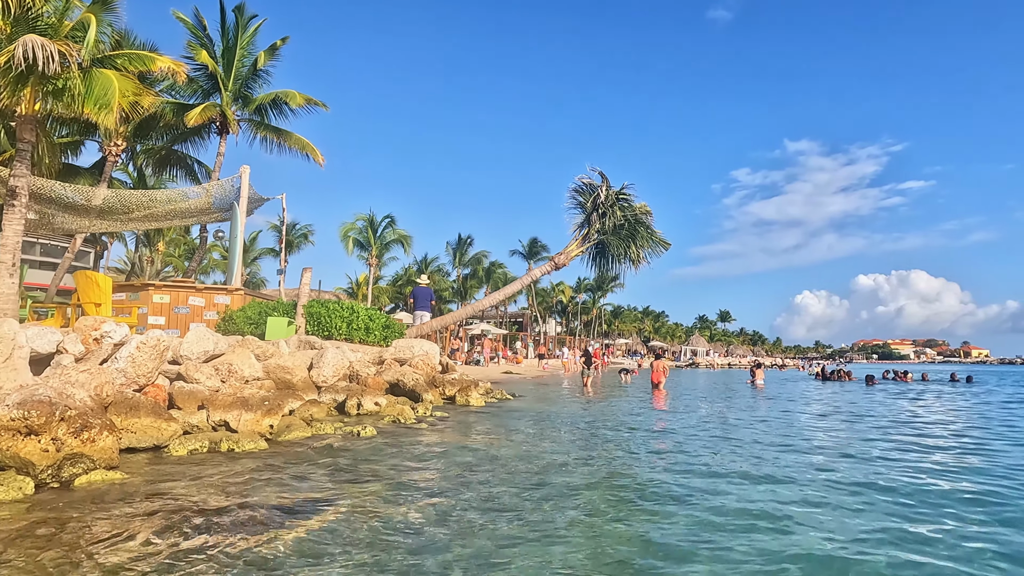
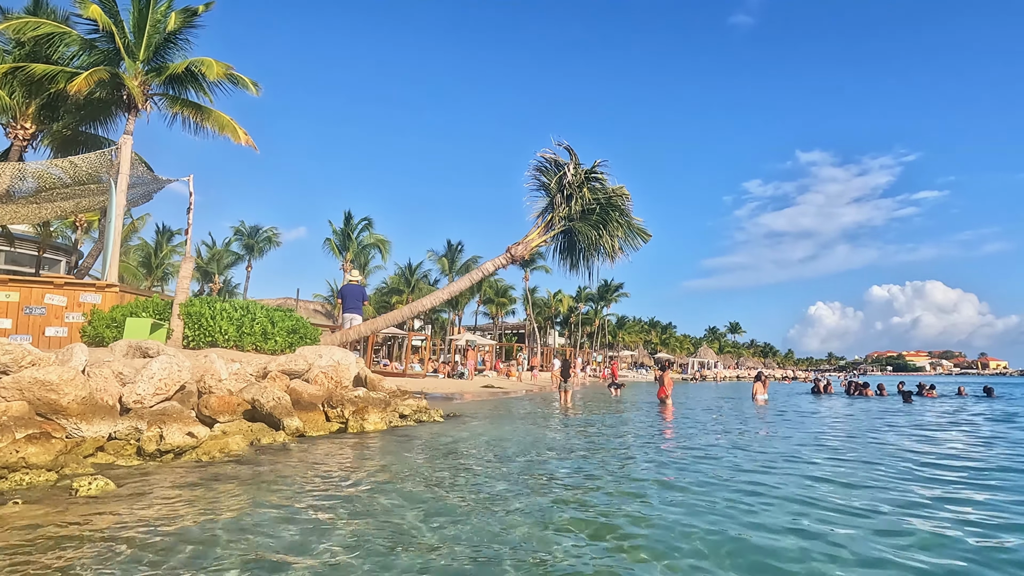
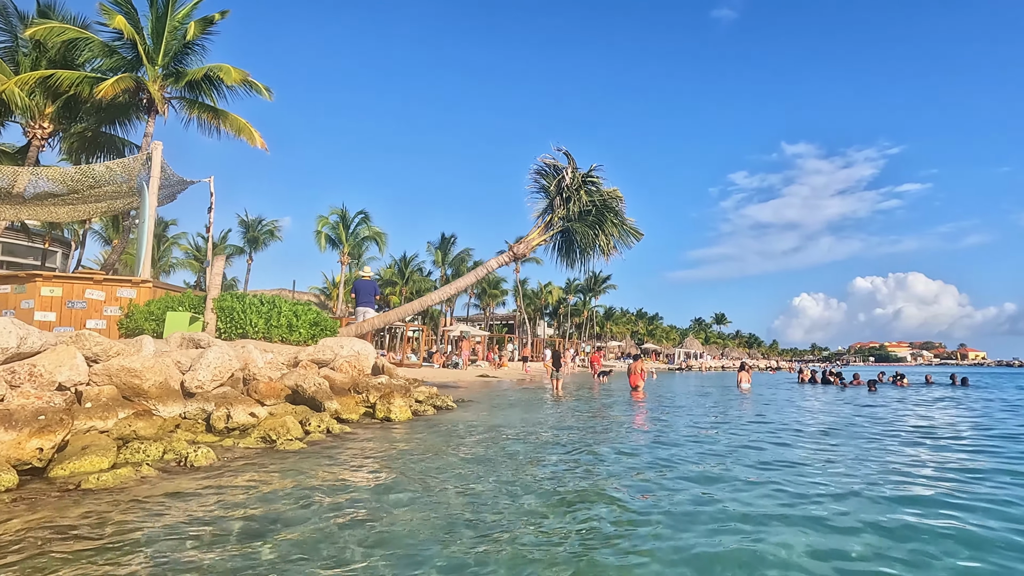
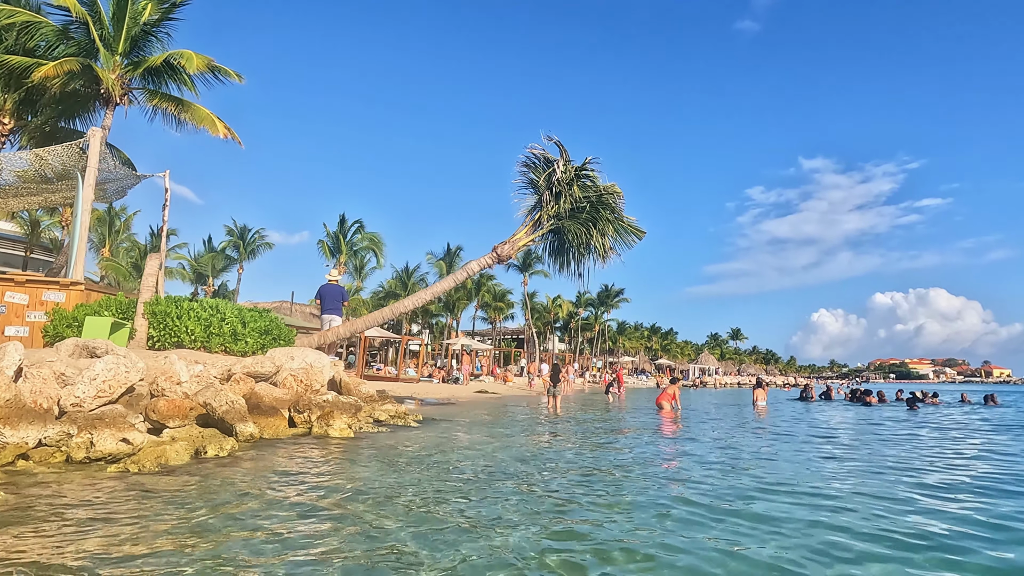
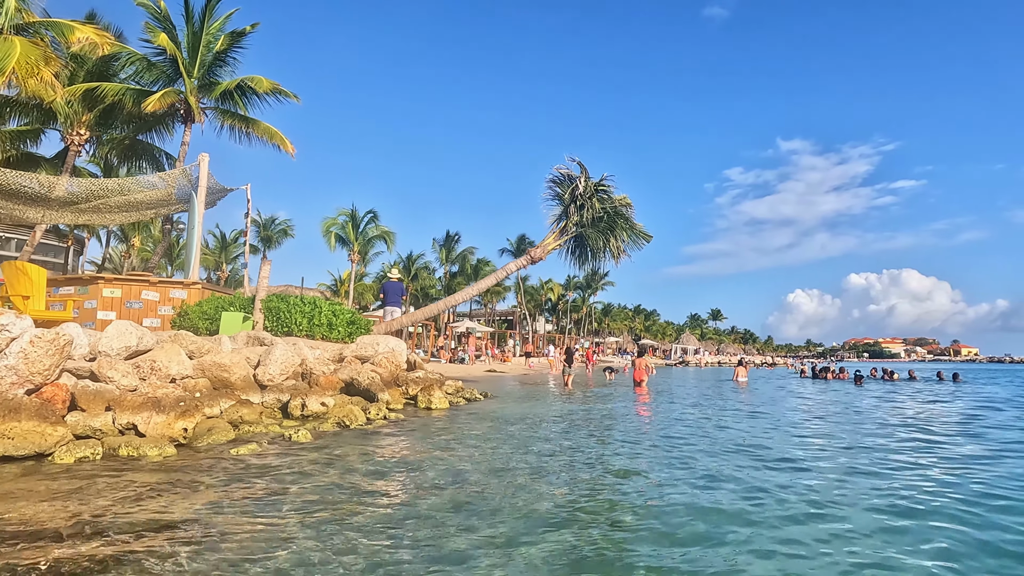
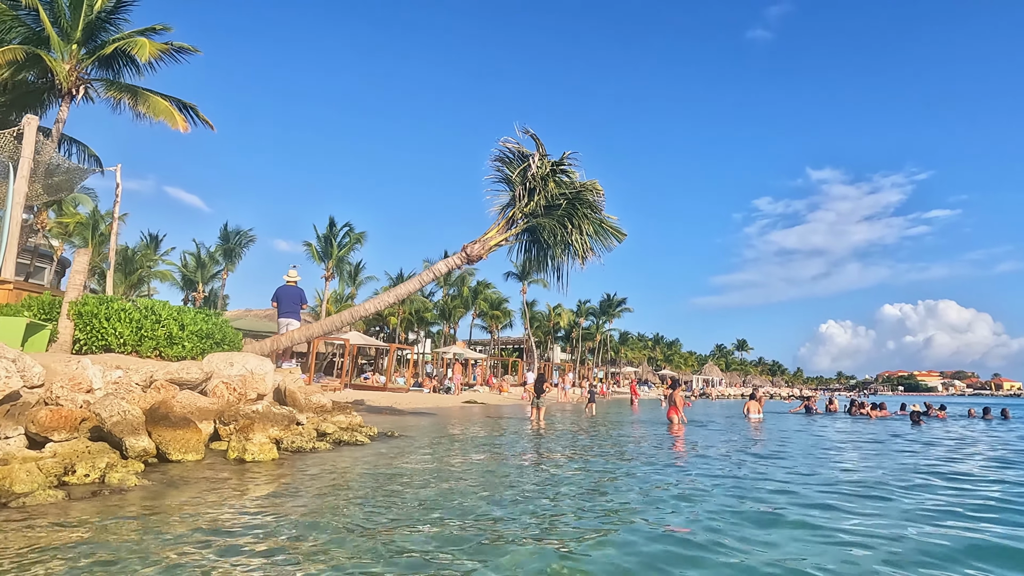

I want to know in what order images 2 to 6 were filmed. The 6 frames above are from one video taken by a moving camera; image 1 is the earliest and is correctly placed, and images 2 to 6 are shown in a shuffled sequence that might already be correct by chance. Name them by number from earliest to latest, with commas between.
5, 3, 2, 4, 6
